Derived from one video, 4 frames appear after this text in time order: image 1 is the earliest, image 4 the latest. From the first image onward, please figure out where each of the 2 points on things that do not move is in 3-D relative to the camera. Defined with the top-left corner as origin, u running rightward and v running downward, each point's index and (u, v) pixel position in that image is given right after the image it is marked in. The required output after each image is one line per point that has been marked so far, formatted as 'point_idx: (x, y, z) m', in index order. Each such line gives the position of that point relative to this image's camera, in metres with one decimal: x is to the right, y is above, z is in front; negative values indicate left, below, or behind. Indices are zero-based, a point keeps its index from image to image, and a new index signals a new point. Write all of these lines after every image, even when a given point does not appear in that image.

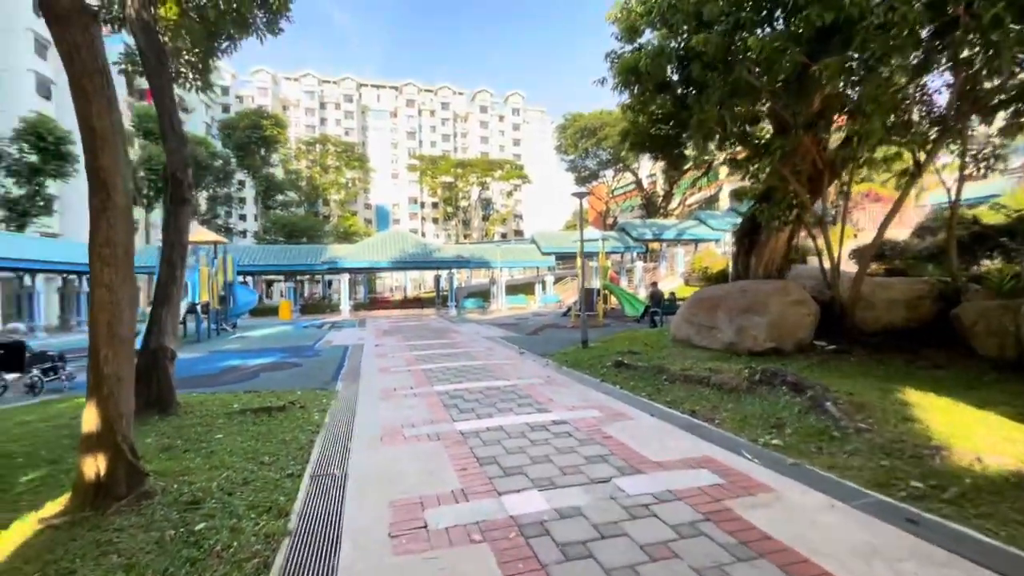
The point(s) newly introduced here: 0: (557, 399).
0: (+0.7, -1.7, +7.3) m
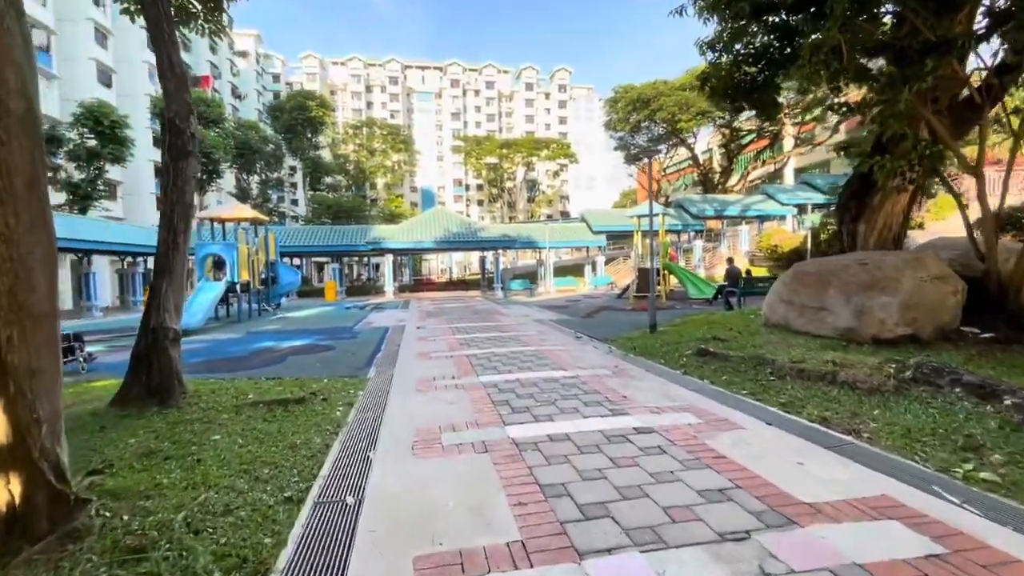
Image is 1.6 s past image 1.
0: (+1.5, -1.3, +5.8) m
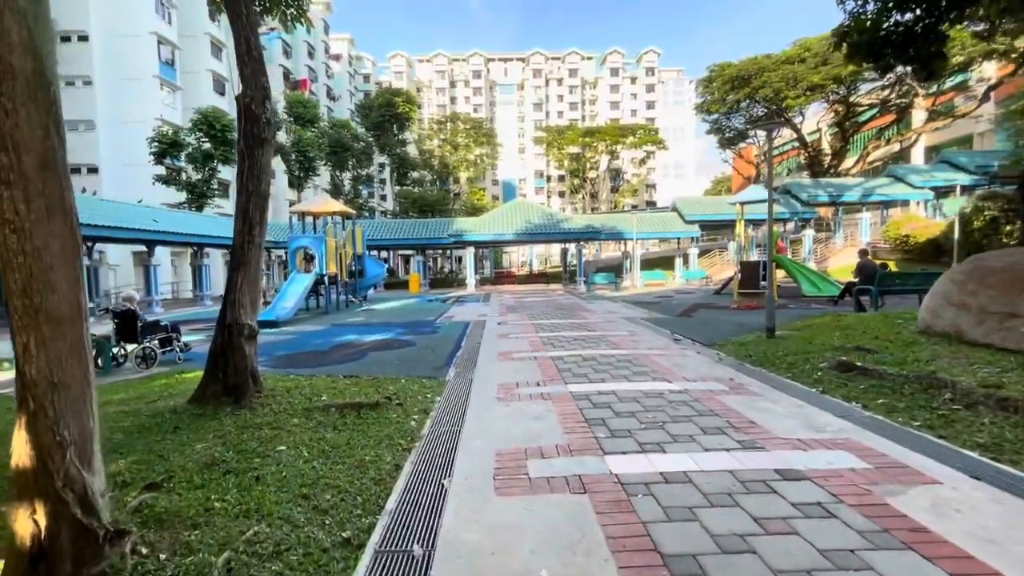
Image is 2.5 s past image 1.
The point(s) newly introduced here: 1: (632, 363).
0: (+2.4, -1.3, +4.7) m
1: (+1.8, -1.1, +7.2) m
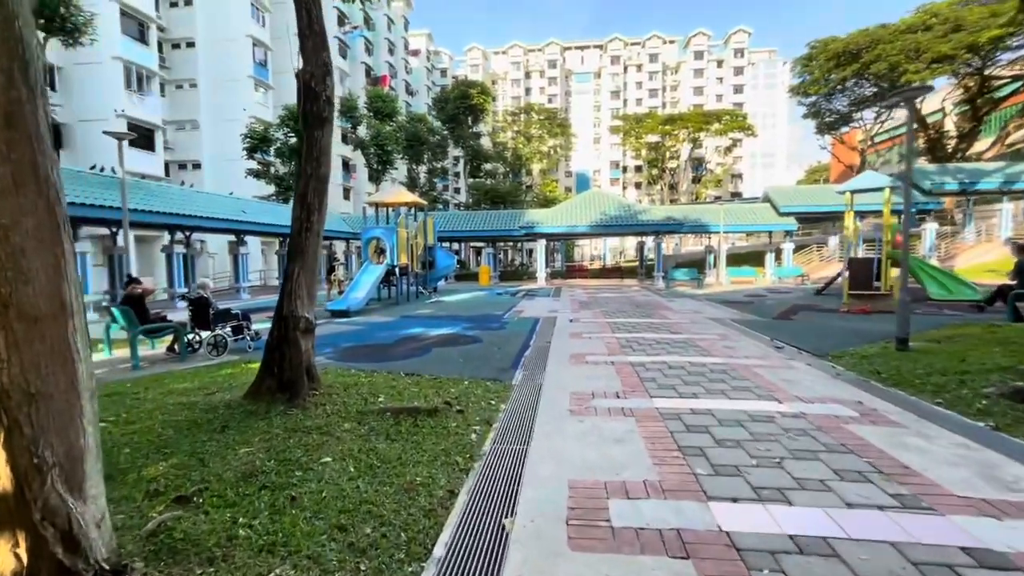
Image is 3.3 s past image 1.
0: (+3.0, -1.3, +3.6) m
1: (+2.8, -1.1, +6.2) m
